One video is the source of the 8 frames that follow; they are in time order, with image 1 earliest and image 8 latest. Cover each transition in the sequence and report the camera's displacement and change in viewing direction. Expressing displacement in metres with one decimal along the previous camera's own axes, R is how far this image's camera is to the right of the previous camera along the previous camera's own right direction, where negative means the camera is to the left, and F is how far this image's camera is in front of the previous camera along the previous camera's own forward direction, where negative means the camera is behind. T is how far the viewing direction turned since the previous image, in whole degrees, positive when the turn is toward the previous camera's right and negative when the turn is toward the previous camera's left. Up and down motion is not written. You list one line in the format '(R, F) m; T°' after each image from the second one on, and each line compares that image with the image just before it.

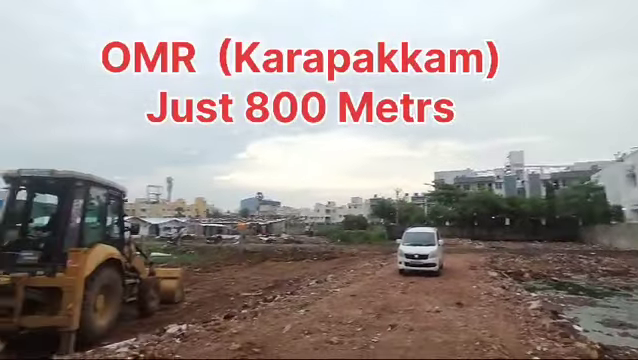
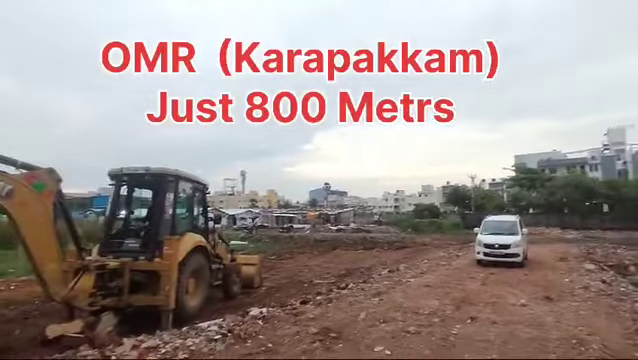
(-0.1, 0.0) m; -11°
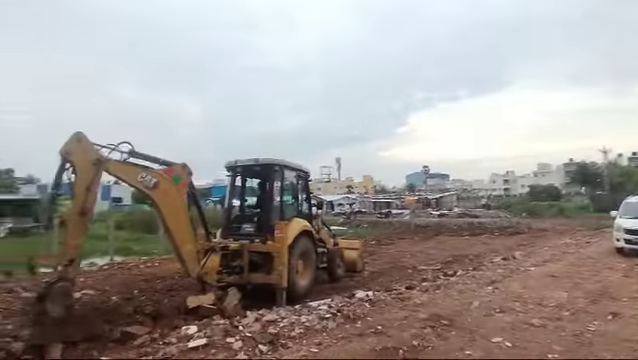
(-0.2, 0.0) m; -15°
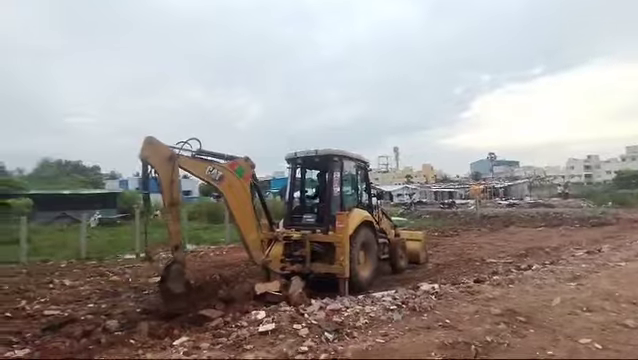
(-0.1, 0.0) m; -9°
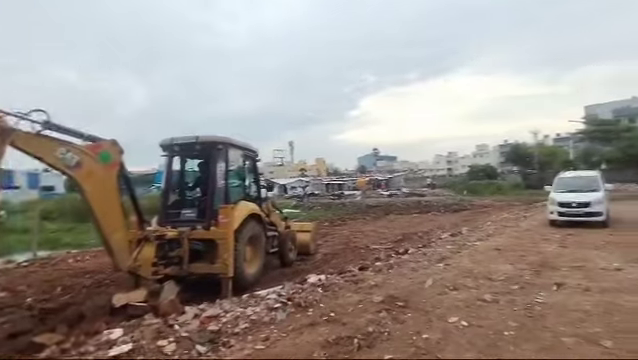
(+0.4, +0.7) m; +17°
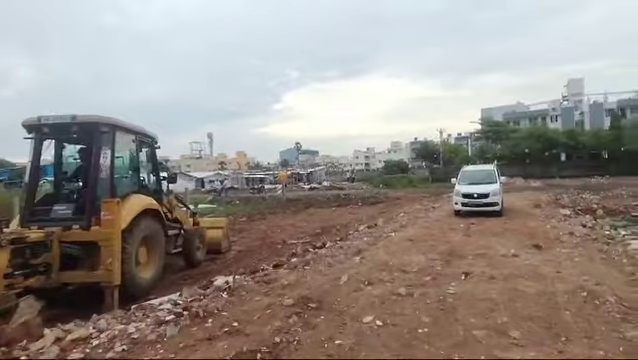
(+0.4, +0.9) m; +13°
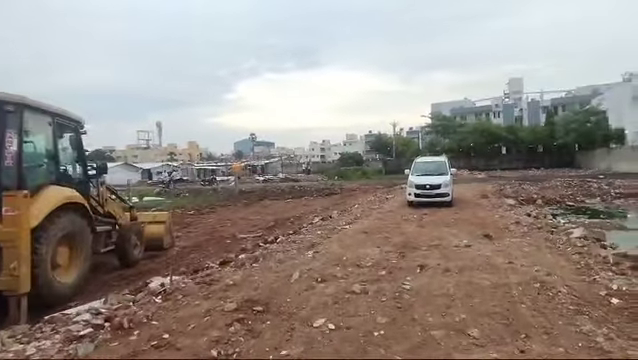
(+0.2, +0.7) m; +7°
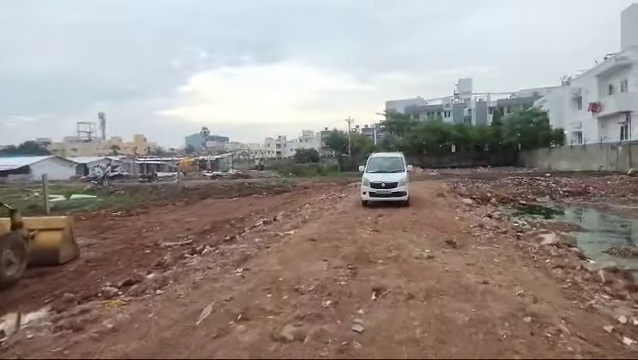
(+0.6, +2.1) m; +7°
